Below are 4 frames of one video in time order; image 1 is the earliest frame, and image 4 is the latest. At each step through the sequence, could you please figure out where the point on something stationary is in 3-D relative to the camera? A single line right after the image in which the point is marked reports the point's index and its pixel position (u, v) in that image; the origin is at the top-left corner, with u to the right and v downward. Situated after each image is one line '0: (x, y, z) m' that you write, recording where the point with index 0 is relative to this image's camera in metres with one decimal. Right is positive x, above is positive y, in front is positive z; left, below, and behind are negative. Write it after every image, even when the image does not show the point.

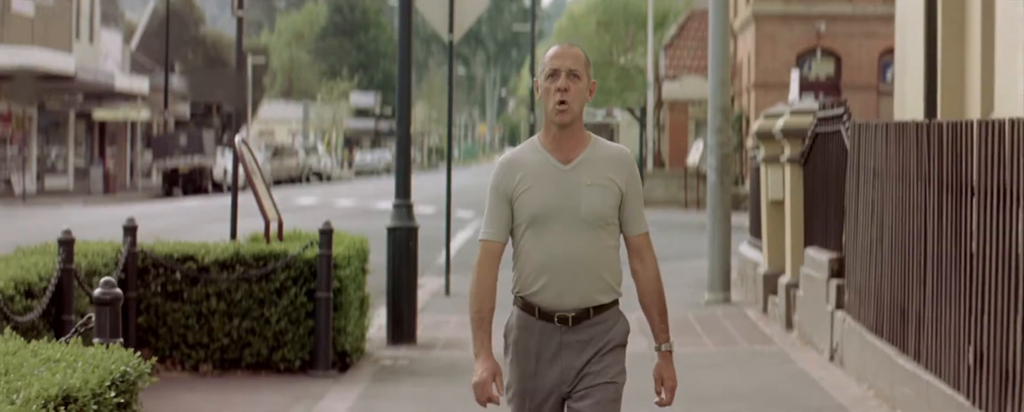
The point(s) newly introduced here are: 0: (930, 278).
0: (+2.4, -0.4, +8.2) m
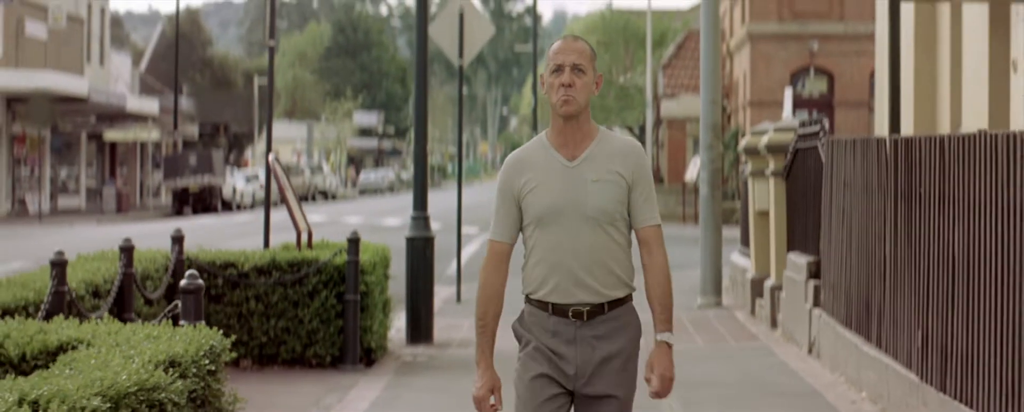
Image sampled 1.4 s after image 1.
0: (+2.5, -0.4, +9.4) m
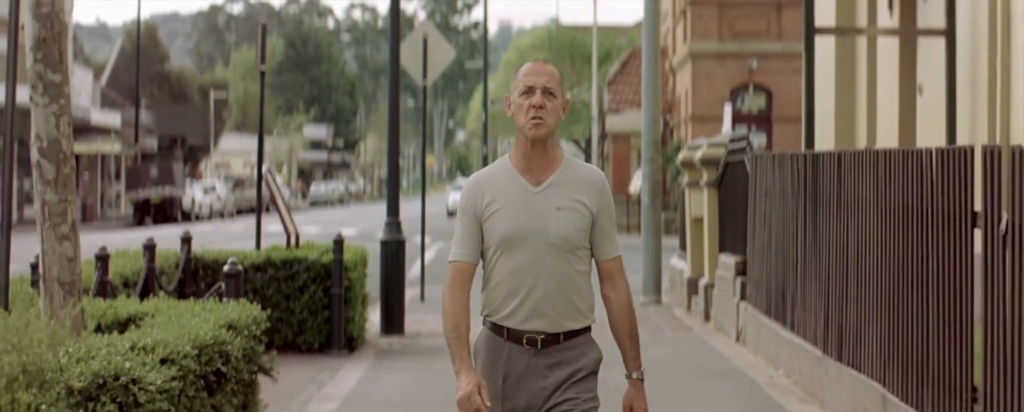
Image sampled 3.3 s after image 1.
0: (+2.2, -0.5, +11.1) m
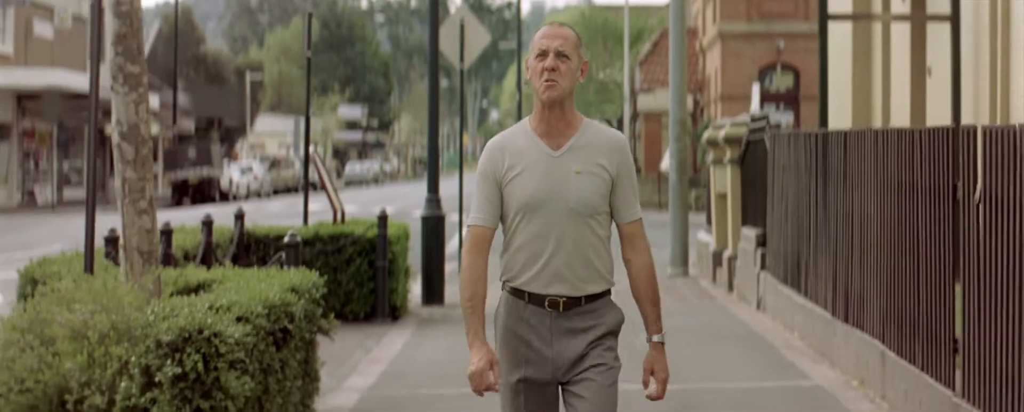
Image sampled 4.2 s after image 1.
0: (+2.5, -0.2, +11.9) m
